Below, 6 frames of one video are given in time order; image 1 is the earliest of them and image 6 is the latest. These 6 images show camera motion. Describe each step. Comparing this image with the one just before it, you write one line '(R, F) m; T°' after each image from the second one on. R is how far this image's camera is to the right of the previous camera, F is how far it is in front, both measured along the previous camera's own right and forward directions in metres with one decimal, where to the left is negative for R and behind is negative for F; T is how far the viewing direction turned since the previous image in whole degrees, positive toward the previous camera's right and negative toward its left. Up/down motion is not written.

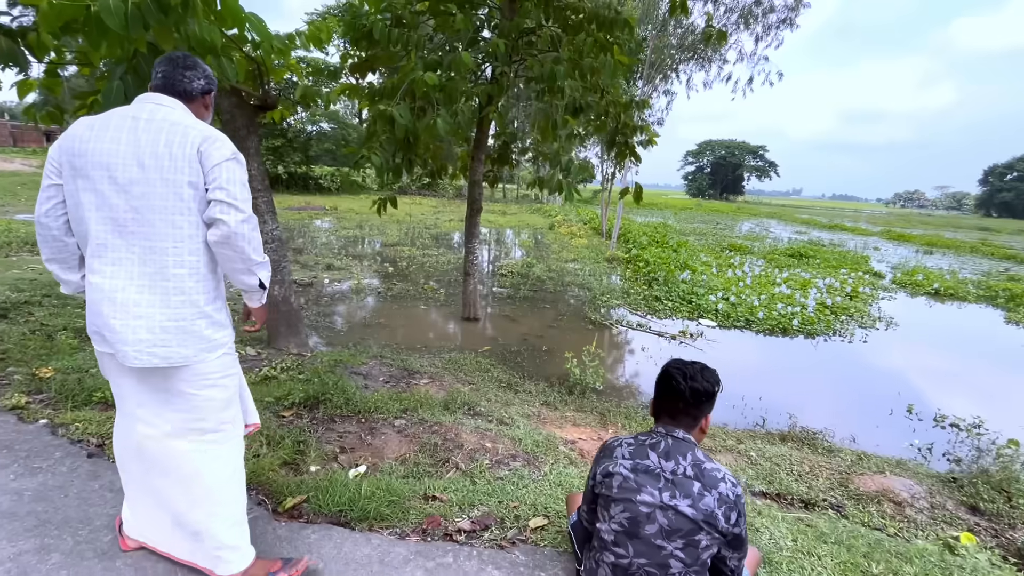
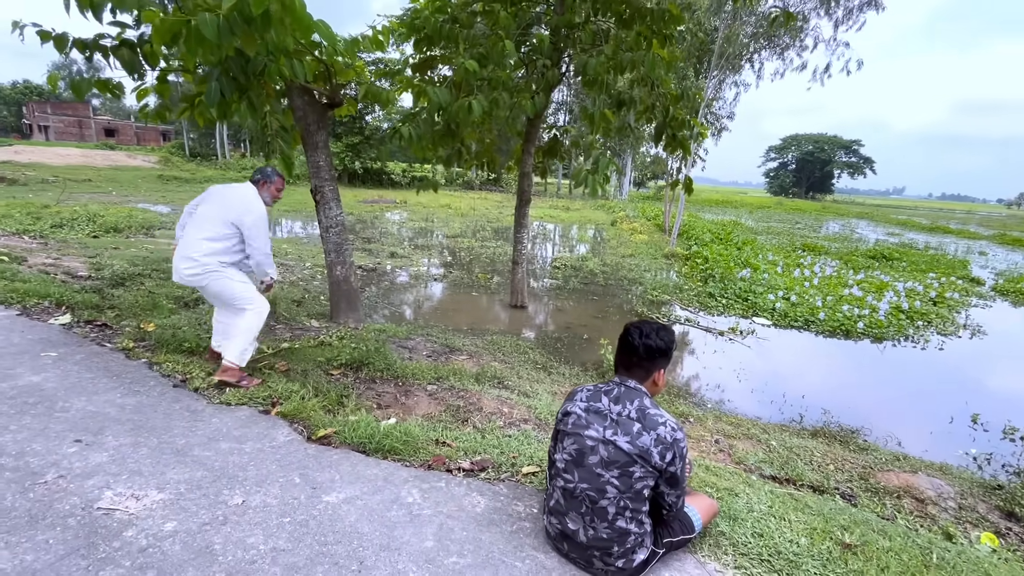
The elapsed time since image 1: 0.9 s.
(+0.3, -0.2) m; -8°
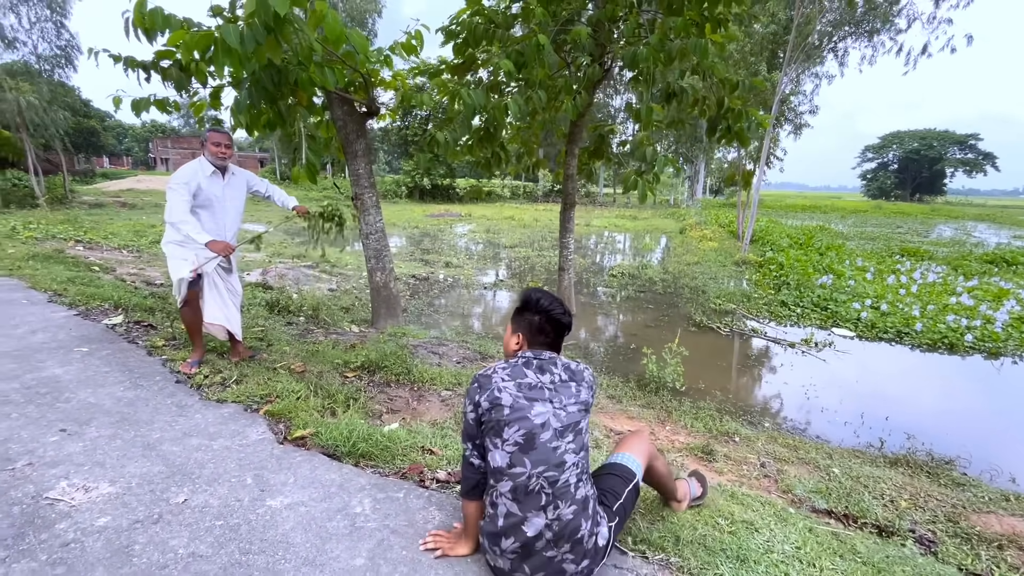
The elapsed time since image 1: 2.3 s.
(+0.3, +0.2) m; -9°
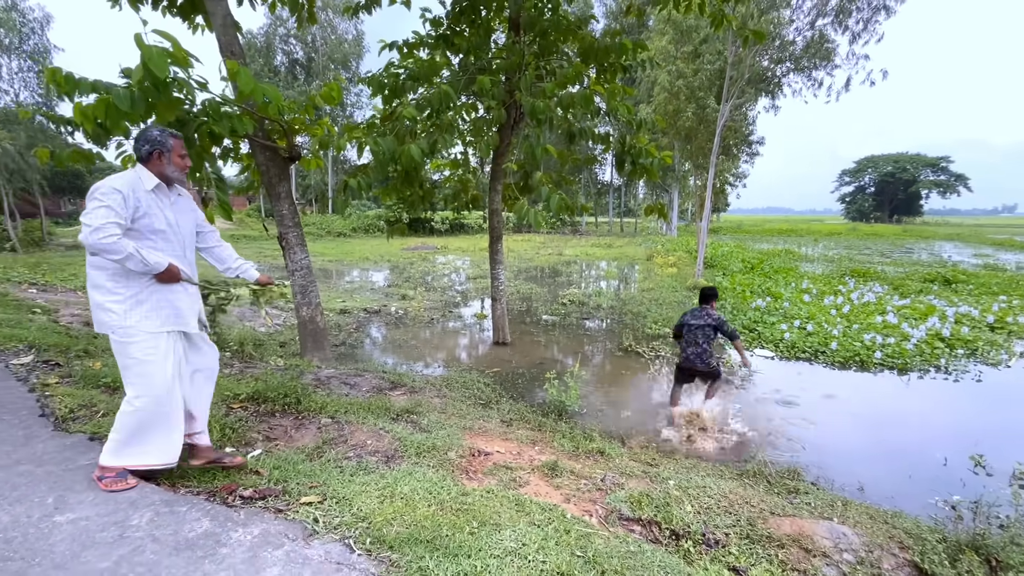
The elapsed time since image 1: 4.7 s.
(+0.8, -0.2) m; +1°
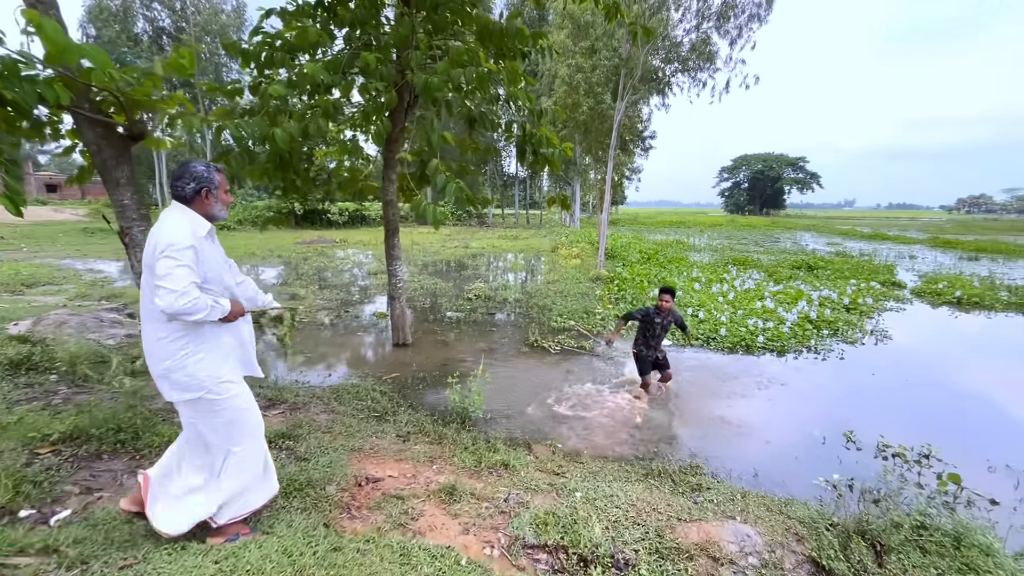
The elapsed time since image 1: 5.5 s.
(+0.1, +0.3) m; +11°
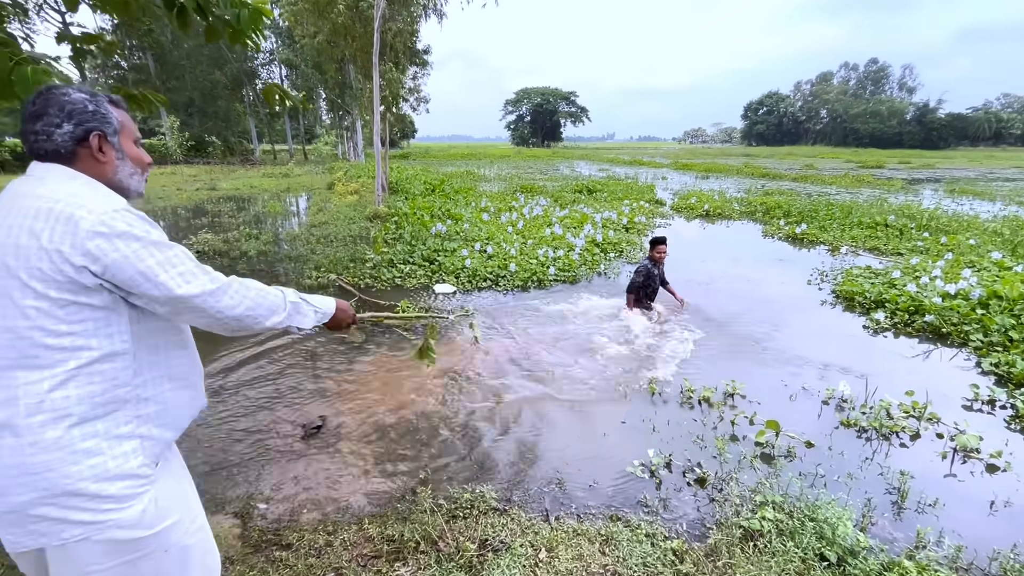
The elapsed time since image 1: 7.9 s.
(+0.7, +1.4) m; +23°
